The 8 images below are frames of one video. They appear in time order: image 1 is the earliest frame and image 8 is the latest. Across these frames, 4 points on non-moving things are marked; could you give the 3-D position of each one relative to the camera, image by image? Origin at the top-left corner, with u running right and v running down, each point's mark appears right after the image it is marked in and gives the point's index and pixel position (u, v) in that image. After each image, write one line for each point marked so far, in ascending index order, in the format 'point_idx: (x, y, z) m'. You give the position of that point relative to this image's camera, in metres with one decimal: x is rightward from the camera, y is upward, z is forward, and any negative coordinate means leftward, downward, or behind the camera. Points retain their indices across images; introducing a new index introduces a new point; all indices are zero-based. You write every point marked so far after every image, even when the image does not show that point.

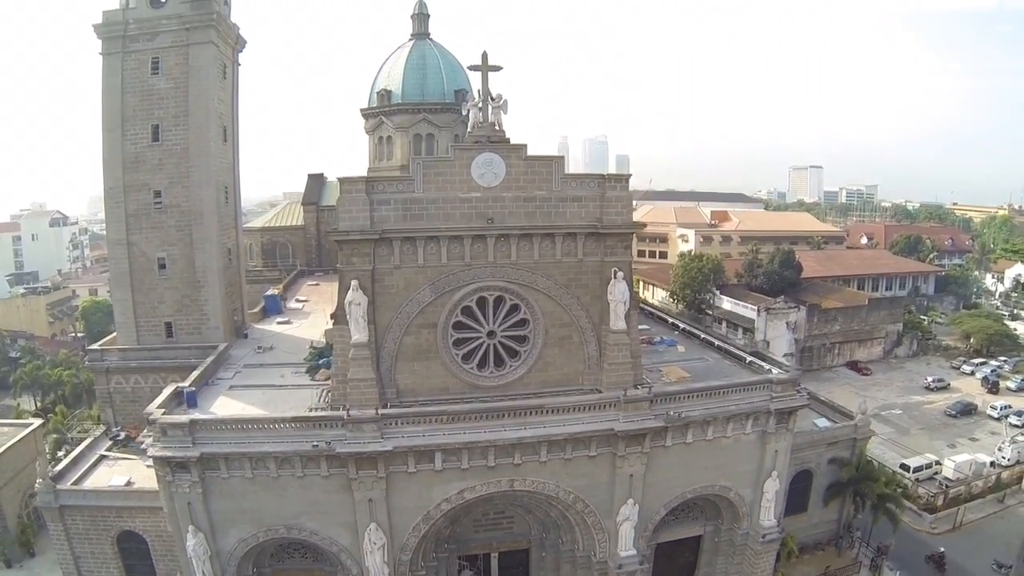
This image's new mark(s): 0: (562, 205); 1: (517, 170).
0: (+1.3, +2.0, +15.8) m
1: (+0.1, +2.9, +15.6) m
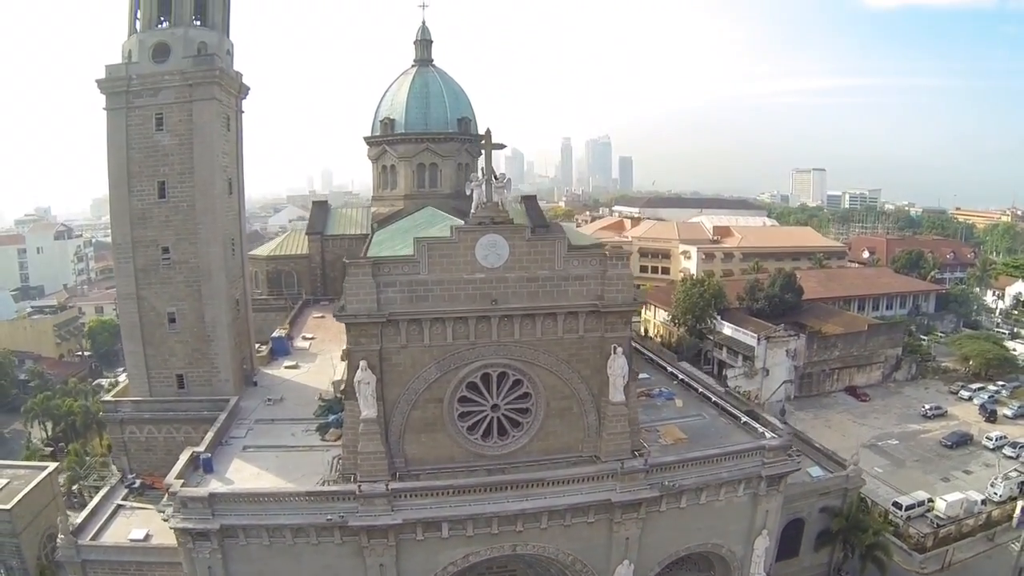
0: (+1.3, 0.0, +16.1) m
1: (+0.2, +0.9, +15.8) m
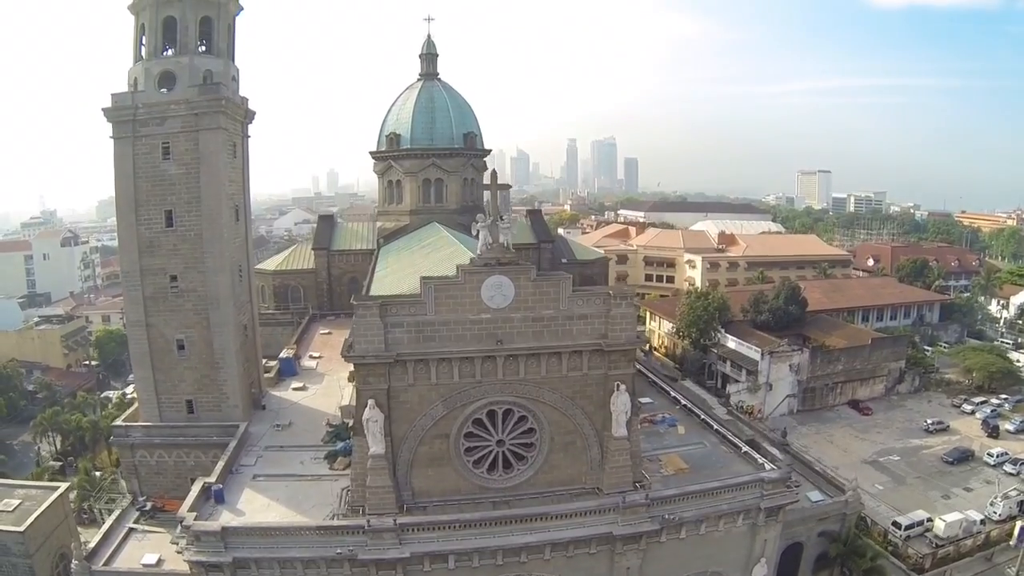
0: (+1.5, -1.0, +16.3) m
1: (+0.3, -0.1, +16.0) m
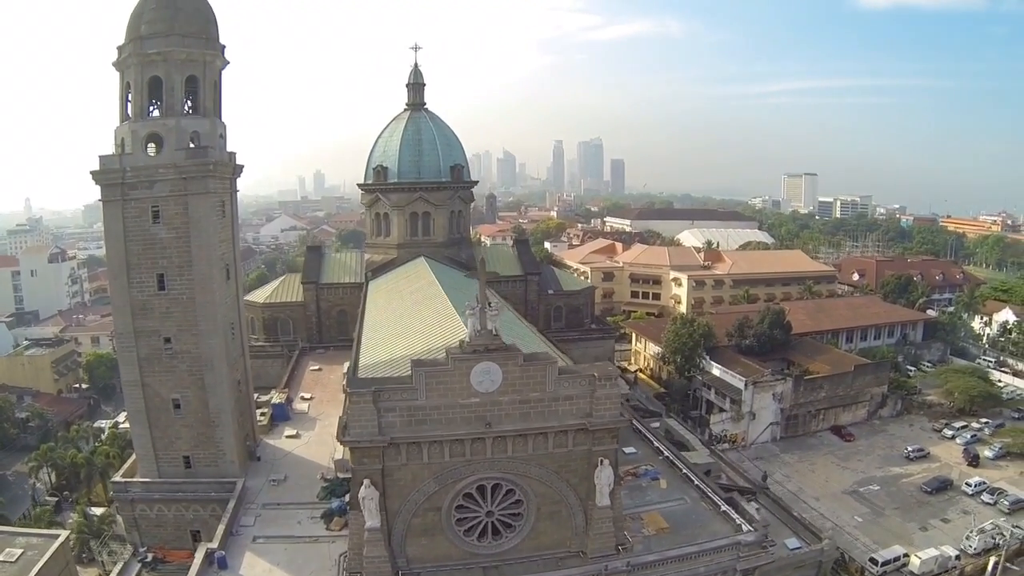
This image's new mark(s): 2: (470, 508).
0: (+1.1, -3.1, +16.8) m
1: (0.0, -2.3, +16.5) m
2: (-1.2, -6.1, +17.6) m
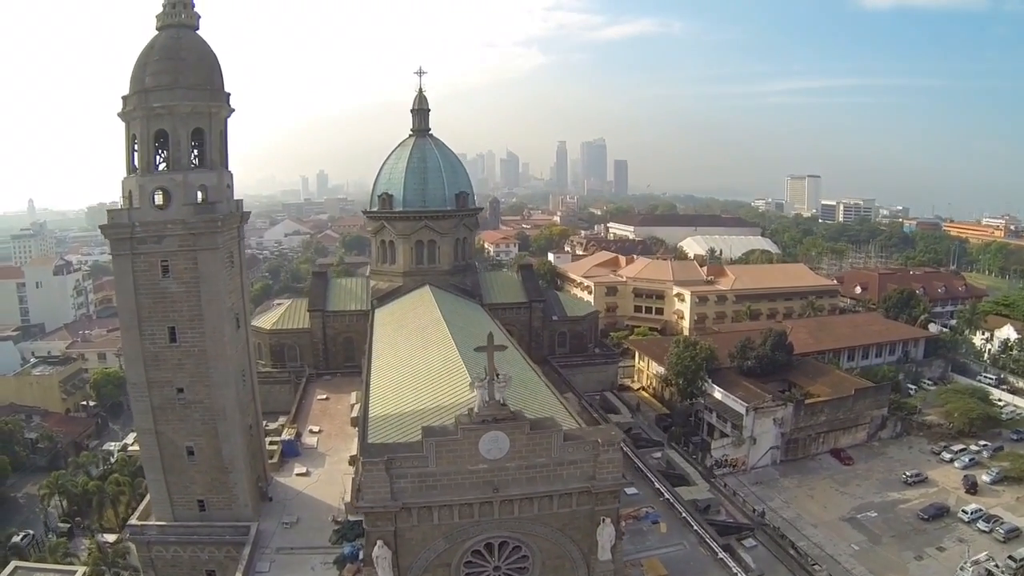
0: (+1.3, -5.0, +17.3) m
1: (+0.2, -4.1, +17.0) m
2: (-1.0, -8.0, +18.2) m
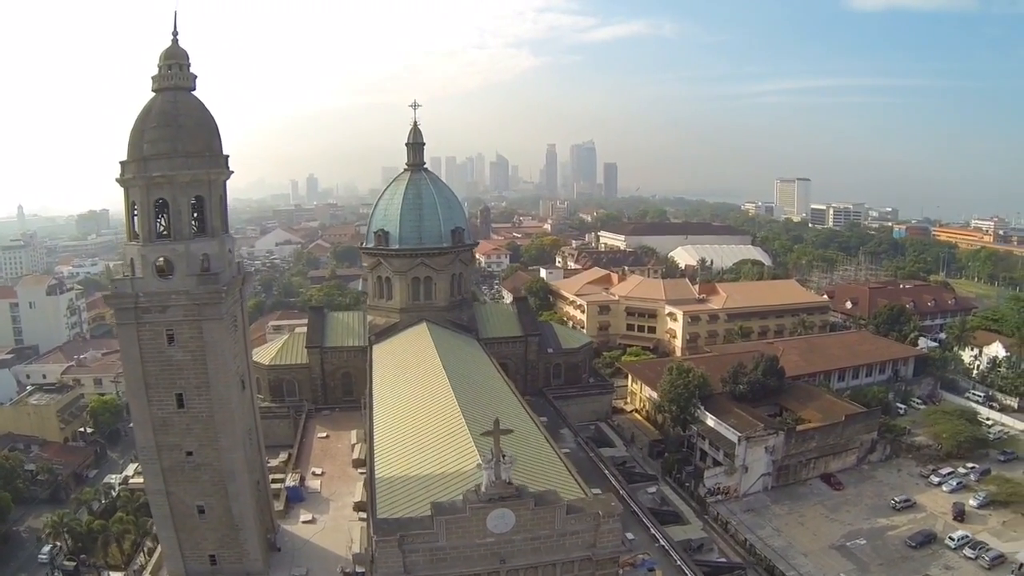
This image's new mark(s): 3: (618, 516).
0: (+1.5, -7.3, +18.0) m
1: (+0.3, -6.5, +17.6) m
2: (-0.8, -10.3, +18.9) m
3: (+3.1, -6.6, +17.9) m
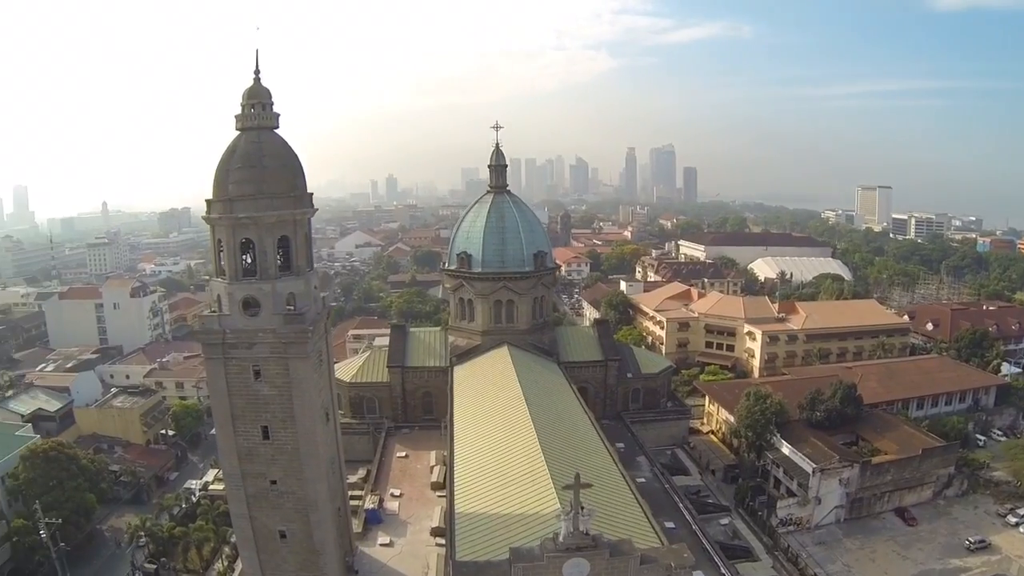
0: (+3.7, -9.0, +18.4) m
1: (+2.5, -8.2, +18.1) m
2: (+1.4, -11.9, +19.7) m
3: (+5.3, -8.4, +18.2) m
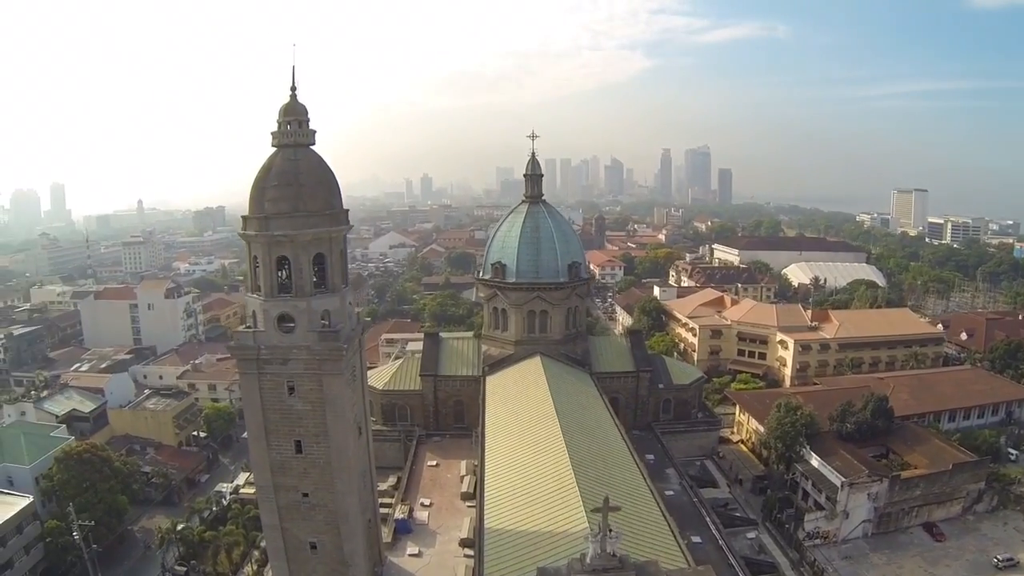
0: (+4.5, -9.8, +18.8) m
1: (+3.3, -9.0, +18.4) m
2: (+2.3, -12.7, +20.1) m
3: (+6.1, -9.2, +18.5) m
